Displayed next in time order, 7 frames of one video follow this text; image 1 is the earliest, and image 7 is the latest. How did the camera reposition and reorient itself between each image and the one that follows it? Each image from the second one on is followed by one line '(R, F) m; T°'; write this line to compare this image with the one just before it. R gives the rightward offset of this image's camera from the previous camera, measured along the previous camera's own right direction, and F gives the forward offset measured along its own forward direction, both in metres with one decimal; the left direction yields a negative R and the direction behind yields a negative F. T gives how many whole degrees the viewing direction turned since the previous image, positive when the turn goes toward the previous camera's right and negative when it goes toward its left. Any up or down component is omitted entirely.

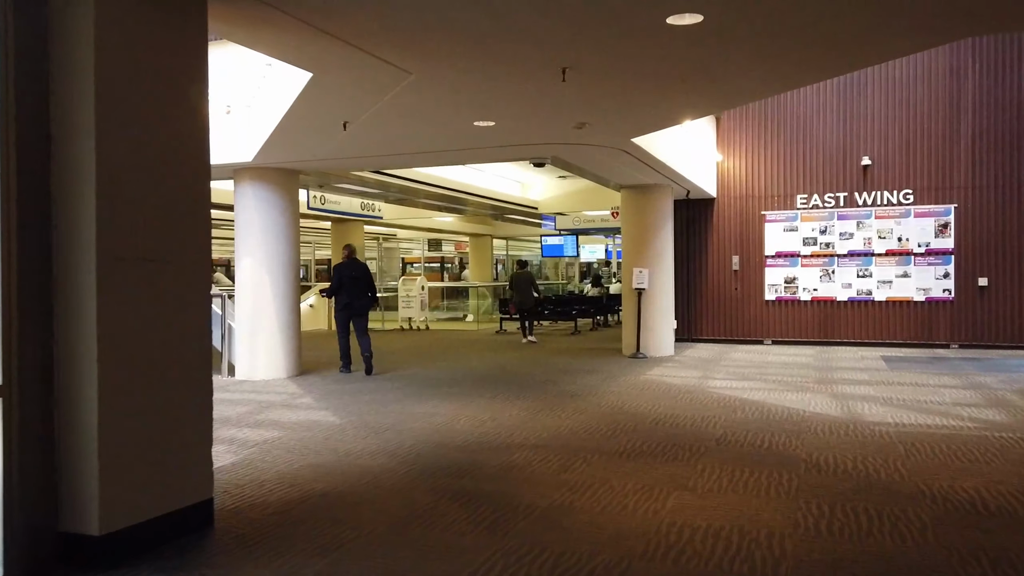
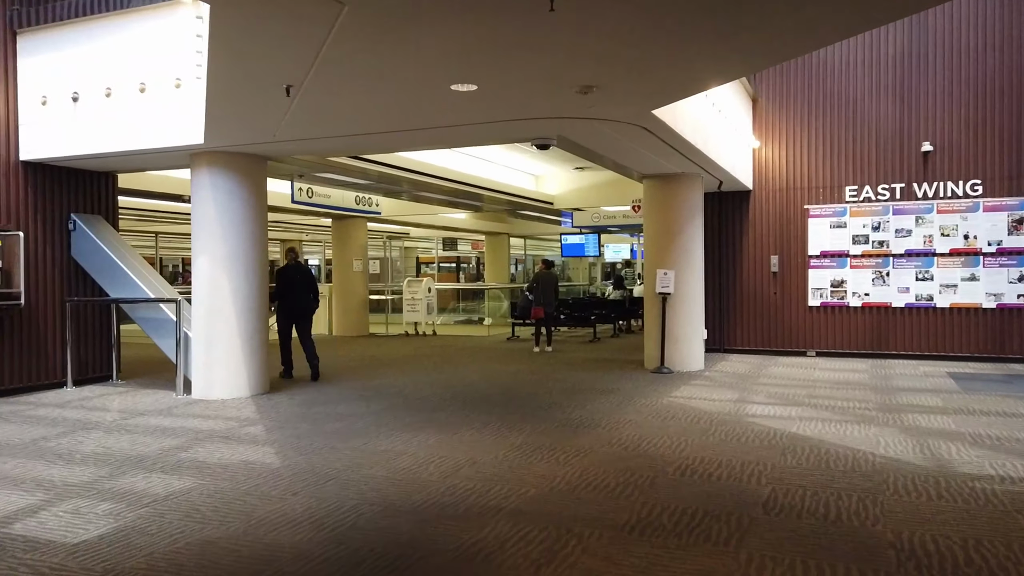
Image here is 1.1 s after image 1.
(+0.3, +1.2) m; -2°
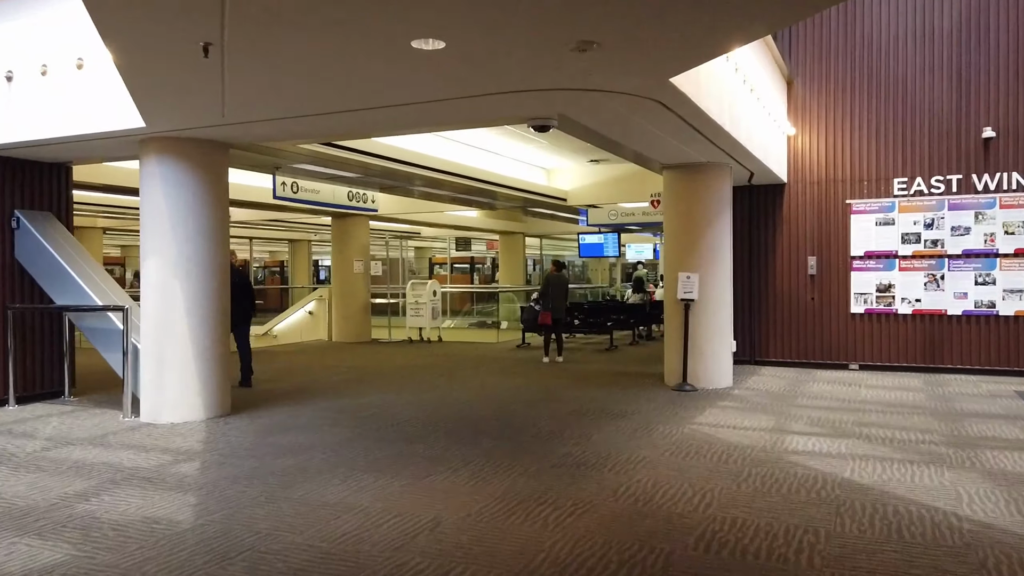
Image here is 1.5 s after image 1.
(+0.2, +1.0) m; -2°
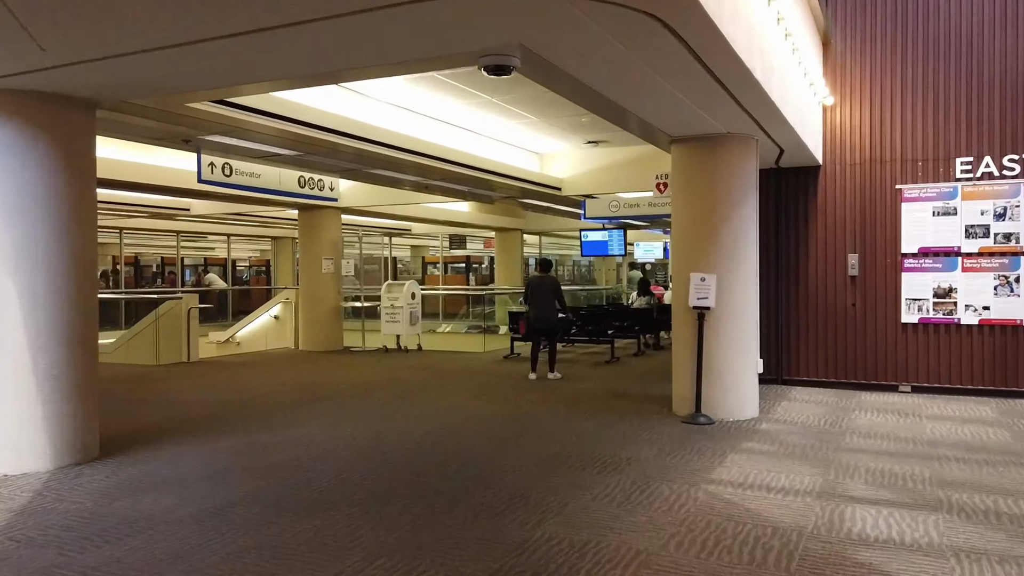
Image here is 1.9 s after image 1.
(+0.4, +1.6) m; -1°
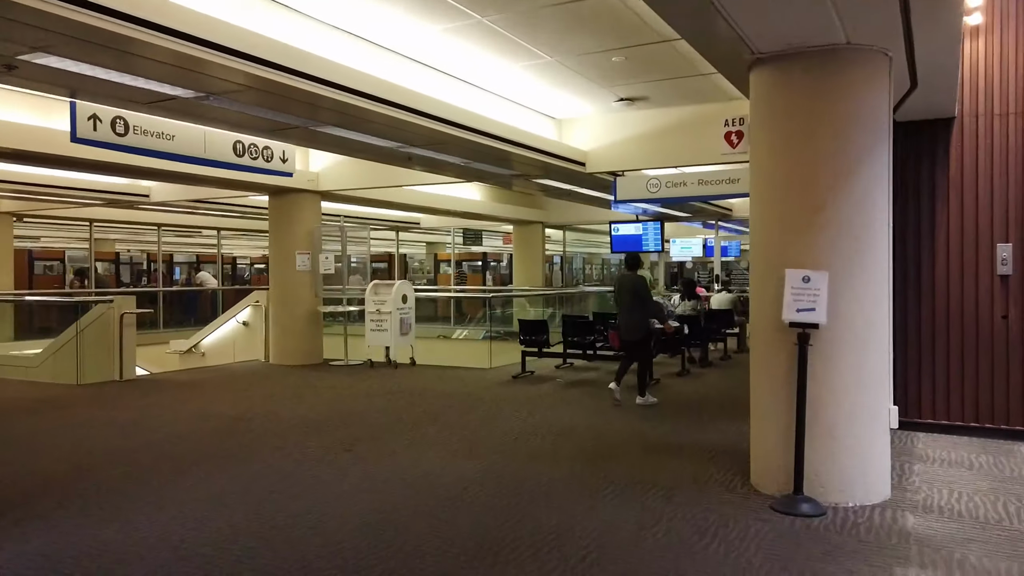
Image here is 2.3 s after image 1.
(+0.2, +2.2) m; -2°
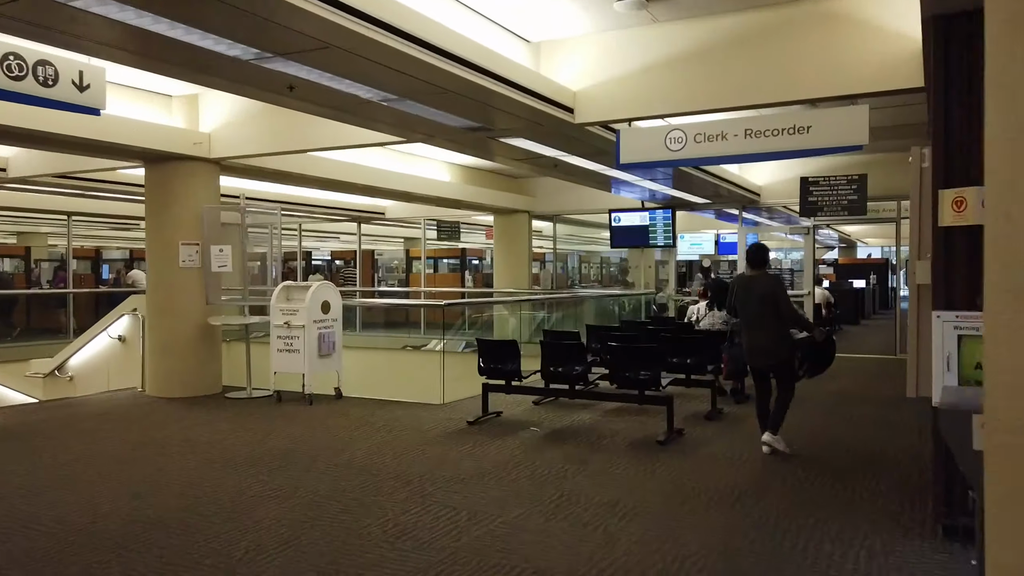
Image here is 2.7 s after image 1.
(+0.3, +2.7) m; 0°
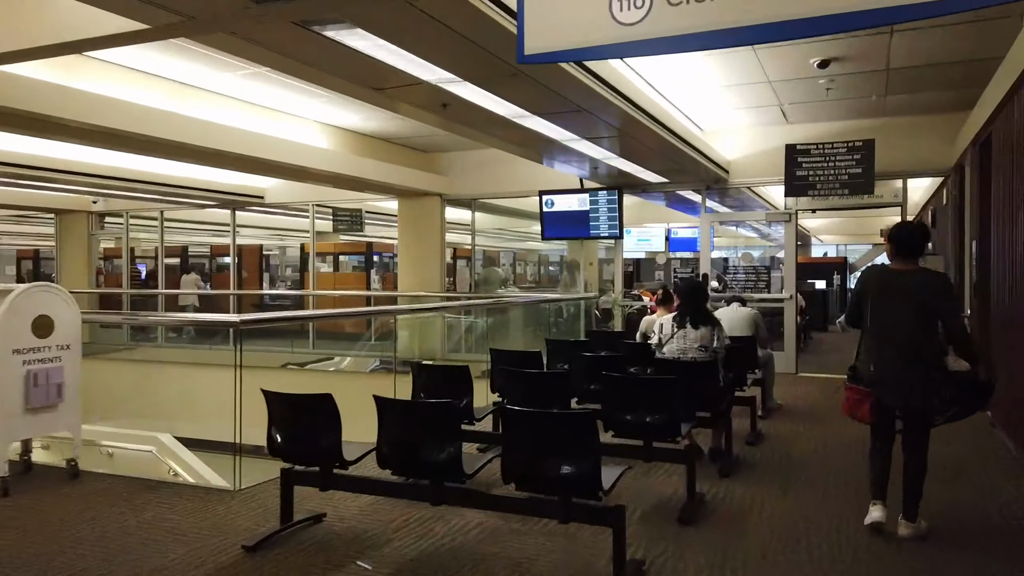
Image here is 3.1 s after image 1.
(+0.5, +2.7) m; +4°
